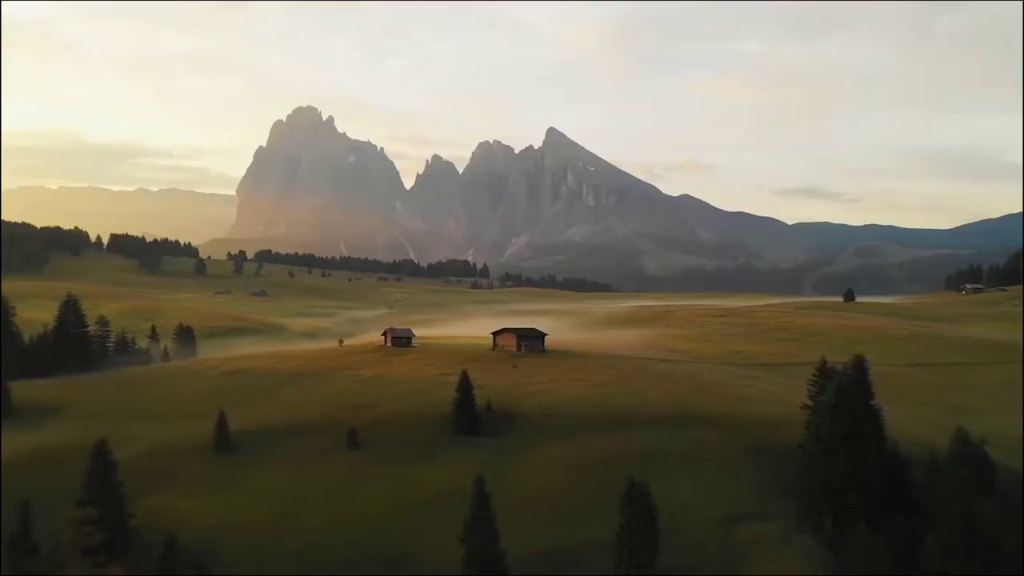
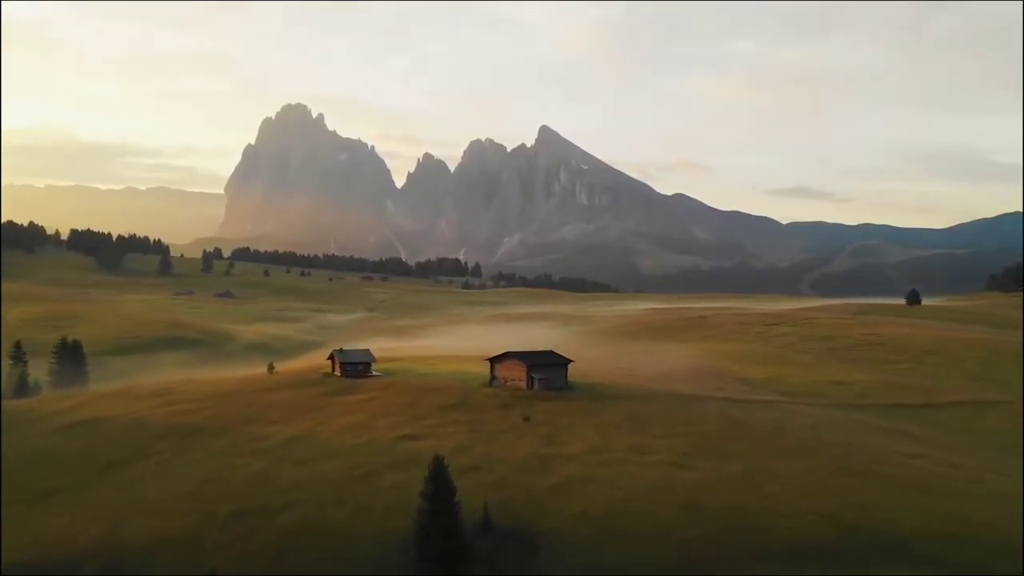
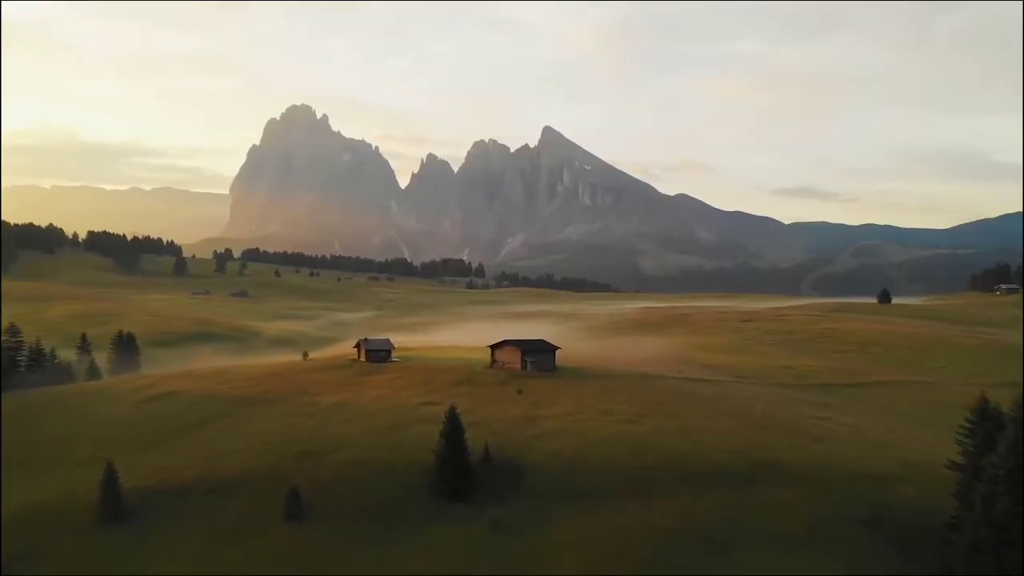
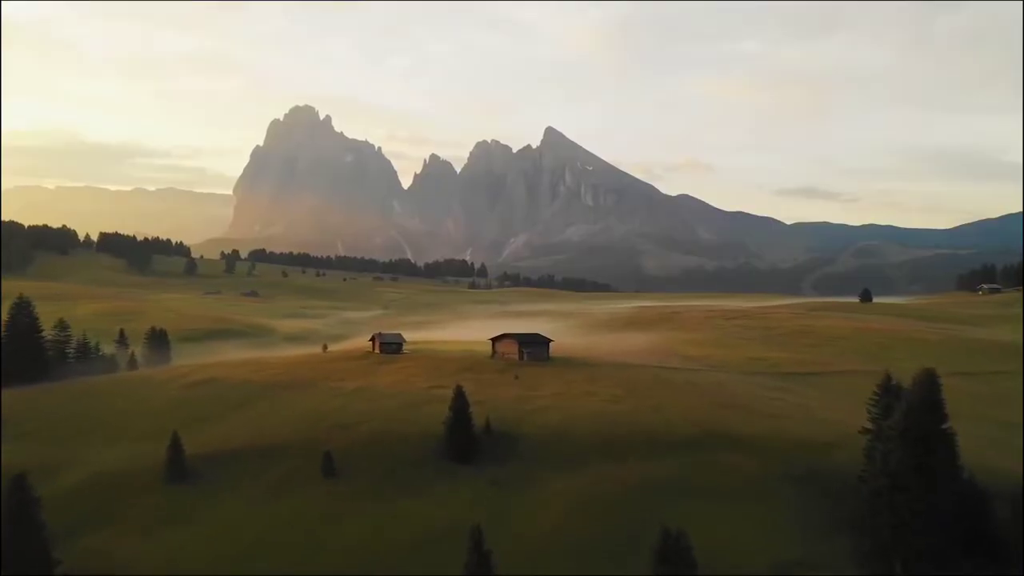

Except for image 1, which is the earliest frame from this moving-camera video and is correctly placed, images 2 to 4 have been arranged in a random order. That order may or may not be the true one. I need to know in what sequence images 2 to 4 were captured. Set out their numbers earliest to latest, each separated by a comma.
4, 3, 2
